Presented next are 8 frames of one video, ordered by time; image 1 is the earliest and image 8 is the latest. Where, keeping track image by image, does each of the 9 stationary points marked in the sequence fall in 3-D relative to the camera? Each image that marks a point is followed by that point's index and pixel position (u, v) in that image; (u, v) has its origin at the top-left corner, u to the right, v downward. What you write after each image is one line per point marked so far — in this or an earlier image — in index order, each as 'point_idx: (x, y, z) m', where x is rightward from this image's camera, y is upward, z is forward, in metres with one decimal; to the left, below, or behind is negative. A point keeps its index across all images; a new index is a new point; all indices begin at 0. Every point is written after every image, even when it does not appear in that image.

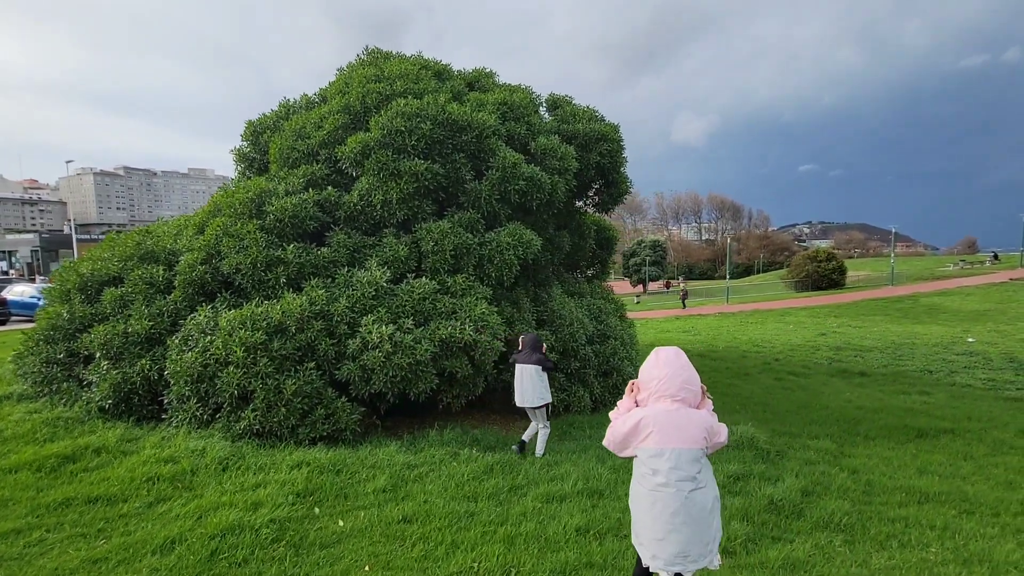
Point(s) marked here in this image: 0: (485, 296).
0: (-0.3, -0.1, +5.7) m
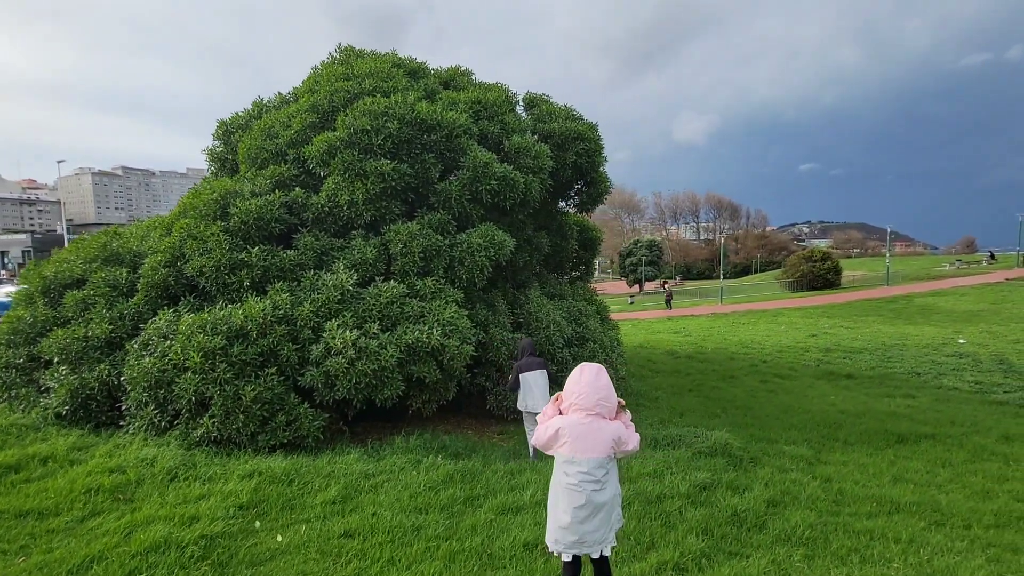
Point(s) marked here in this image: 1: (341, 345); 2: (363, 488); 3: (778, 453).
0: (-0.6, -0.1, +5.6) m
1: (-1.7, -0.6, +4.8) m
2: (-1.1, -1.5, +3.8) m
3: (+2.8, -1.7, +5.2) m
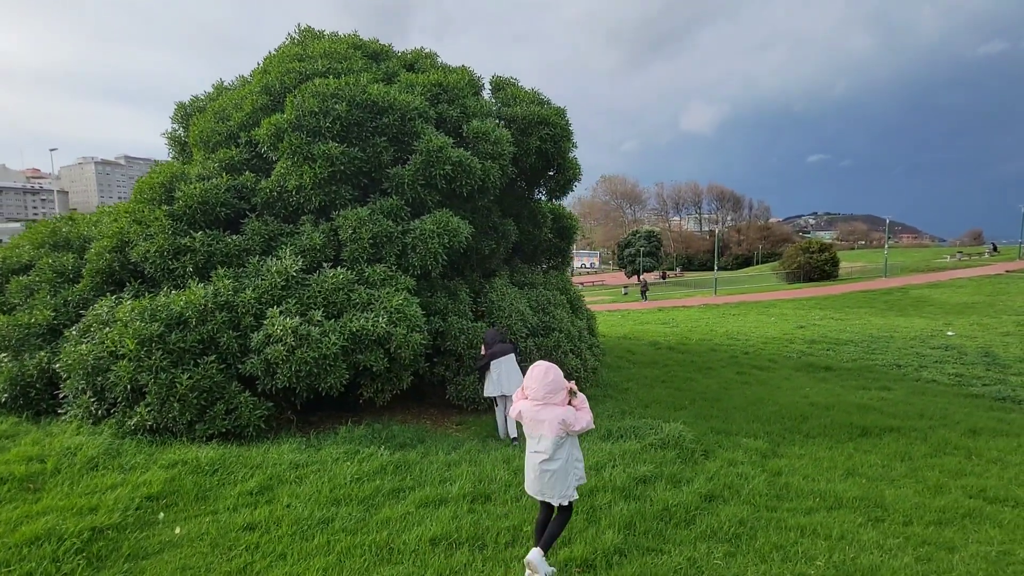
0: (-1.1, 0.0, +5.5) m
1: (-2.2, -0.4, +4.7) m
2: (-1.7, -1.4, +3.7) m
3: (+2.2, -1.6, +5.1) m
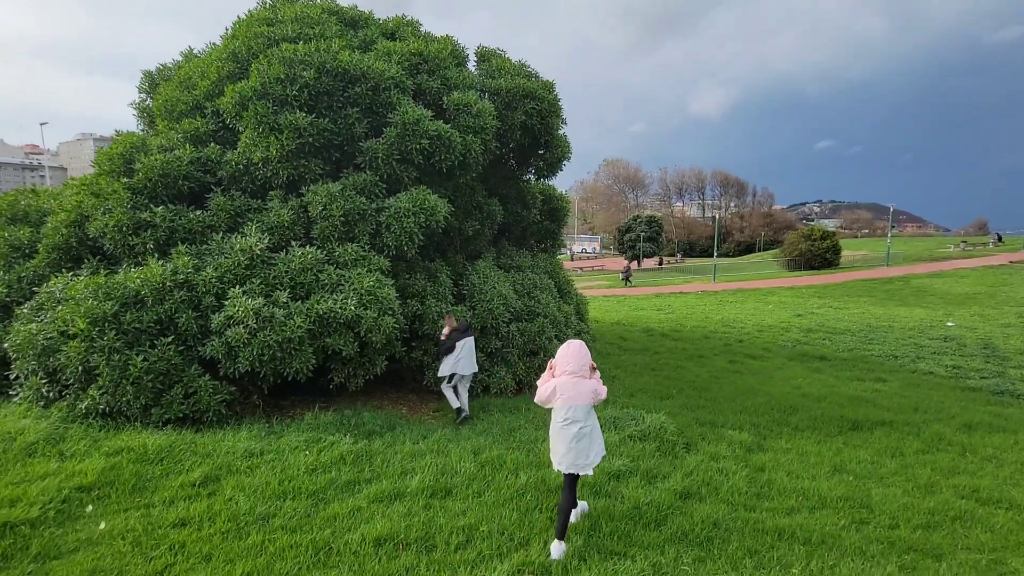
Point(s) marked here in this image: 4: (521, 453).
0: (-1.4, +0.2, +5.2) m
1: (-2.4, -0.2, +4.5) m
2: (-1.9, -1.3, +3.5) m
3: (+2.0, -1.5, +4.9) m
4: (+0.1, -1.4, +4.2) m
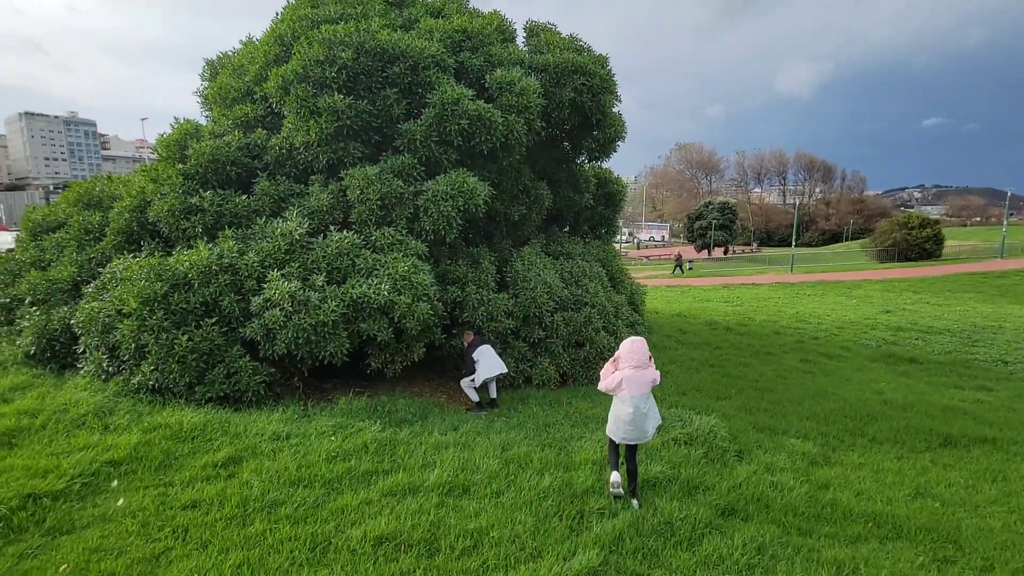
0: (-1.0, +0.4, +5.1) m
1: (-2.1, -0.1, +4.5) m
2: (-1.8, -1.1, +3.5) m
3: (+2.3, -1.4, +4.4) m
4: (+0.3, -1.3, +3.9) m
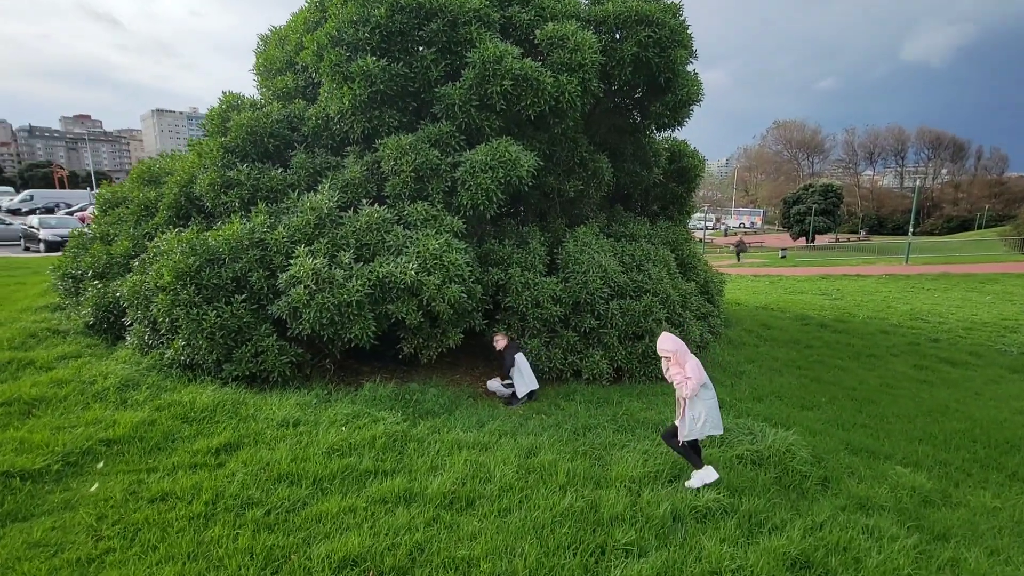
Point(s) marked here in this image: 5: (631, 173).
0: (-0.6, +0.5, +4.6) m
1: (-1.8, +0.1, +4.3) m
2: (-1.6, -1.0, +3.3) m
3: (+2.5, -1.3, +3.5) m
4: (+0.5, -1.2, +3.3) m
5: (+1.6, +1.6, +6.8) m
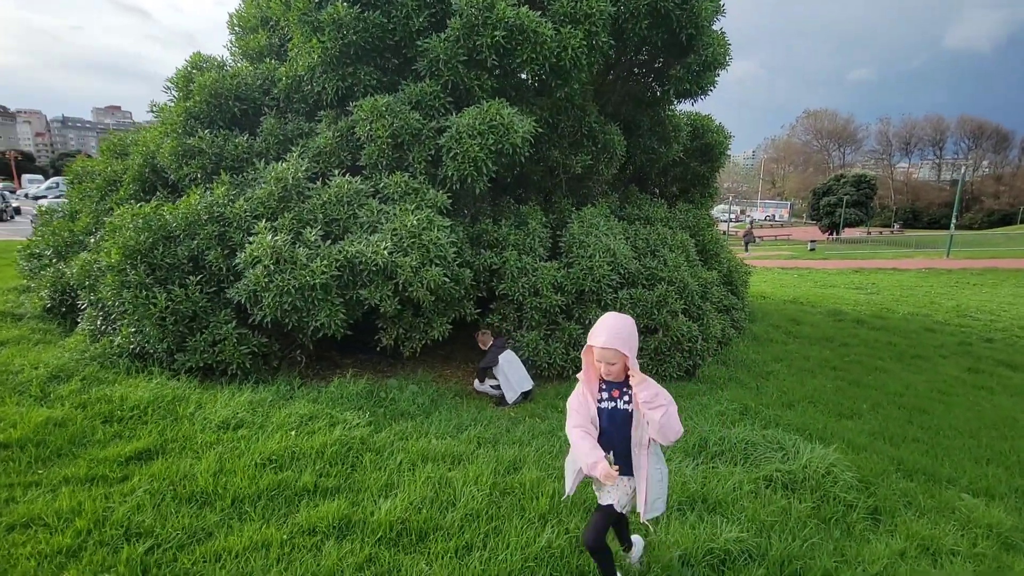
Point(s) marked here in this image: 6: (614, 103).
0: (-0.6, +0.7, +4.0) m
1: (-1.9, +0.3, +3.8) m
2: (-1.8, -0.9, +2.7) m
3: (+2.4, -1.2, +2.8) m
4: (+0.3, -1.1, +2.7) m
5: (+1.6, +1.7, +6.1) m
6: (+1.2, +2.1, +5.8) m
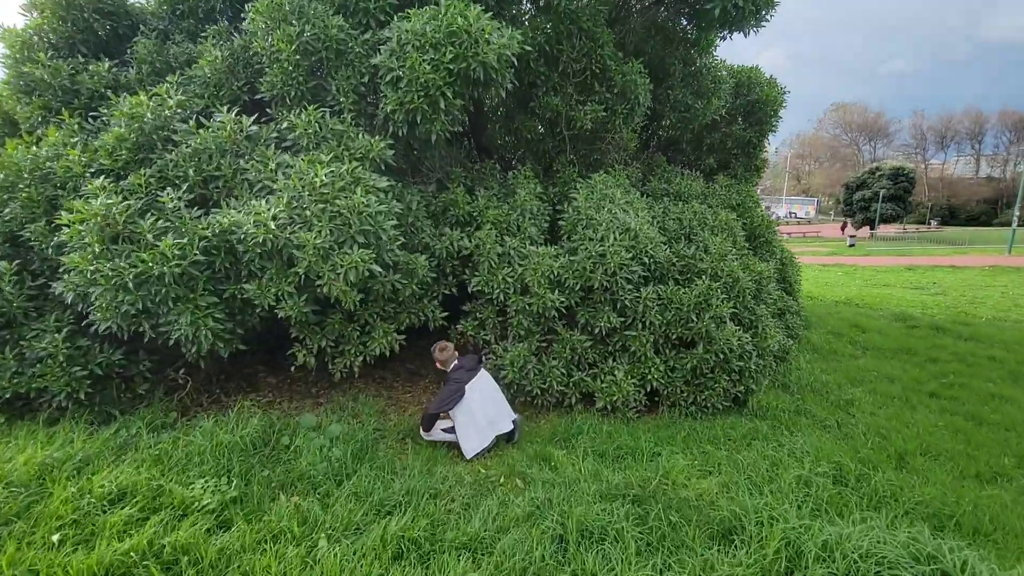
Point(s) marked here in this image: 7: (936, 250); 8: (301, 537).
0: (-0.8, +0.7, +2.7) m
1: (-2.0, +0.3, +2.4) m
2: (-2.0, -0.8, +1.4) m
3: (+2.2, -1.2, +1.3) m
4: (+0.1, -1.0, +1.3) m
5: (+1.6, +1.7, +4.7) m
6: (+1.1, +2.2, +4.3) m
7: (+16.1, +1.5, +19.2) m
8: (-0.8, -0.9, +1.9) m
